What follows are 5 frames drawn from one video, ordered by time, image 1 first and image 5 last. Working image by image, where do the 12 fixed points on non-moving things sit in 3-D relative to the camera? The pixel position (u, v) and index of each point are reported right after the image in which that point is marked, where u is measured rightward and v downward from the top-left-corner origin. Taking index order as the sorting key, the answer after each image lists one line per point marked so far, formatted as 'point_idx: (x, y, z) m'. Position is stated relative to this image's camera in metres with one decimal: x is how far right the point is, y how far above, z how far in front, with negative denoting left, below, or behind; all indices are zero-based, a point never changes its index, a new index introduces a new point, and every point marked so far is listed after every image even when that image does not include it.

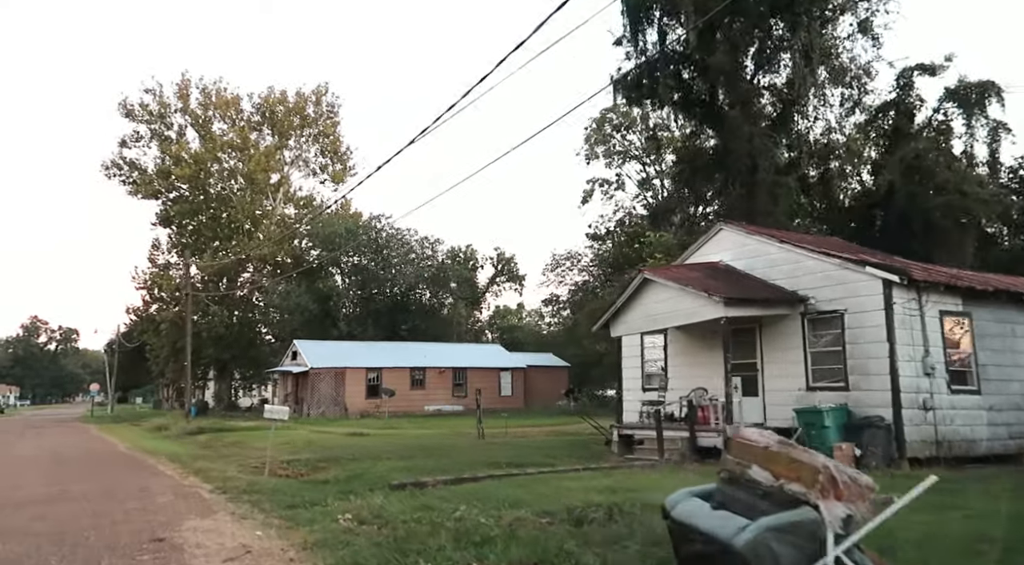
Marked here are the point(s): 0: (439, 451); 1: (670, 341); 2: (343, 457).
0: (-1.5, -3.6, +16.0) m
1: (+3.4, -1.3, +16.6) m
2: (-3.3, -3.5, +15.1) m
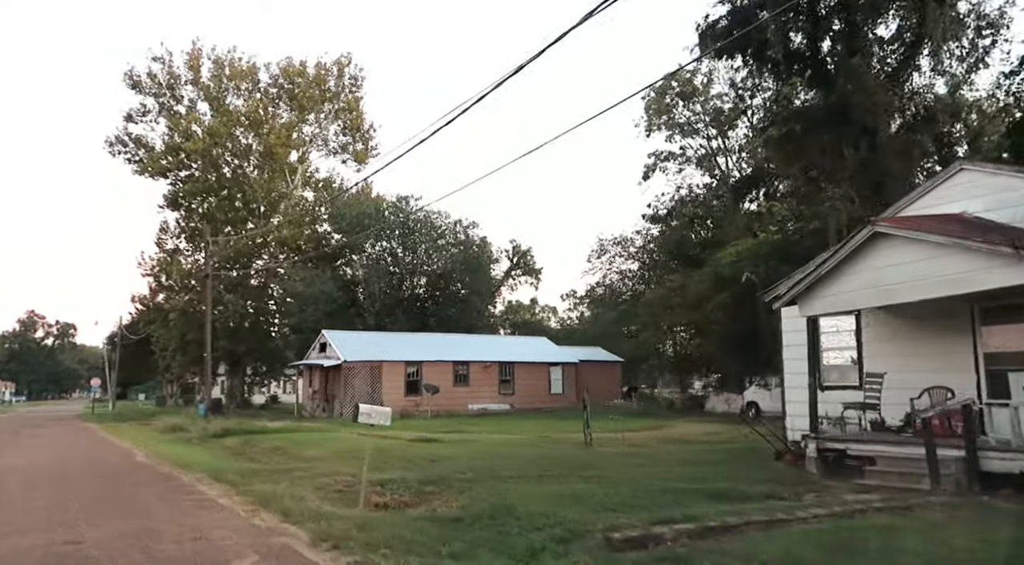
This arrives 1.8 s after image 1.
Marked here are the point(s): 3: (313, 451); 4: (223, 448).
0: (+0.9, -2.9, +12.1) m
1: (+5.9, -0.7, +12.6) m
2: (-0.9, -2.8, +11.1) m
3: (-4.4, -3.7, +16.5) m
4: (-7.5, -4.4, +19.9) m
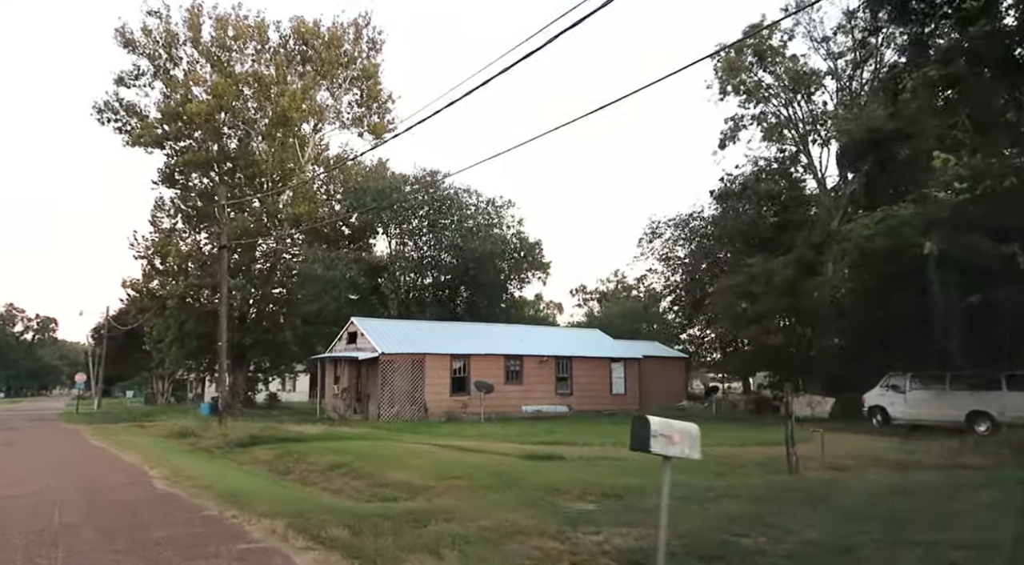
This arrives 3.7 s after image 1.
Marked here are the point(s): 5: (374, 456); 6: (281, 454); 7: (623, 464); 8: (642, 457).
0: (+3.6, -2.3, +7.4) m
1: (+8.6, -0.1, +8.1) m
2: (+1.8, -2.2, +6.4) m
3: (-1.7, -3.0, +11.7) m
4: (-5.0, -3.6, +15.1) m
5: (-2.6, -3.3, +14.3) m
6: (-4.9, -3.6, +15.9) m
7: (+1.9, -3.0, +12.6) m
8: (+2.4, -3.1, +13.6) m
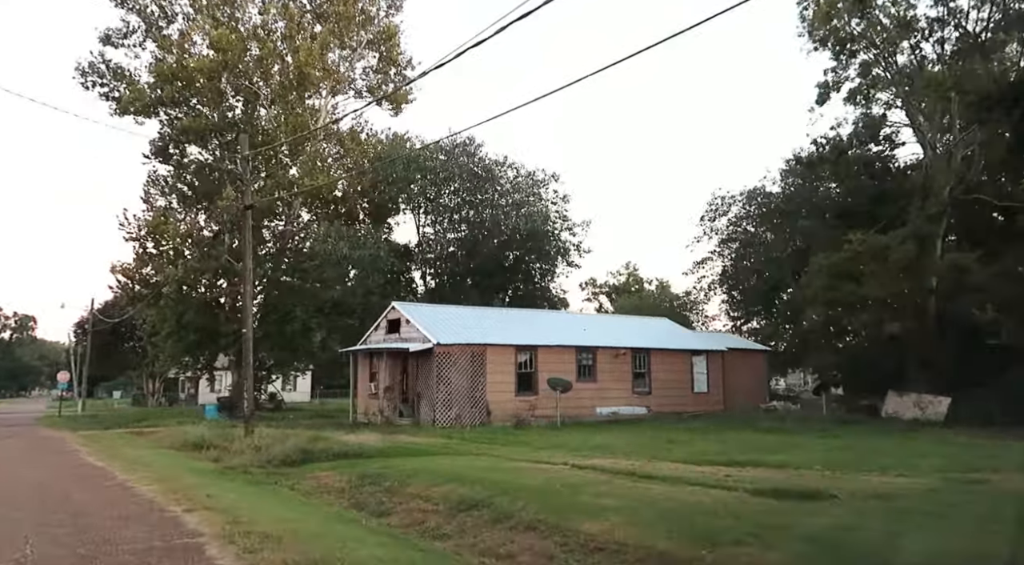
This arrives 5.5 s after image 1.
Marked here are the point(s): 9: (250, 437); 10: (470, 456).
0: (+6.4, -1.6, +2.9) m
1: (+11.4, +0.6, +3.7) m
2: (+4.6, -1.5, +1.9) m
3: (+0.9, -2.3, +7.1) m
4: (-2.4, -3.0, +10.4) m
5: (0.0, -2.6, +9.7) m
6: (-2.3, -3.0, +11.2) m
7: (+4.5, -2.3, +8.1) m
8: (+5.0, -2.4, +9.0) m
9: (-5.9, -3.5, +17.1) m
10: (-0.7, -3.2, +13.9) m
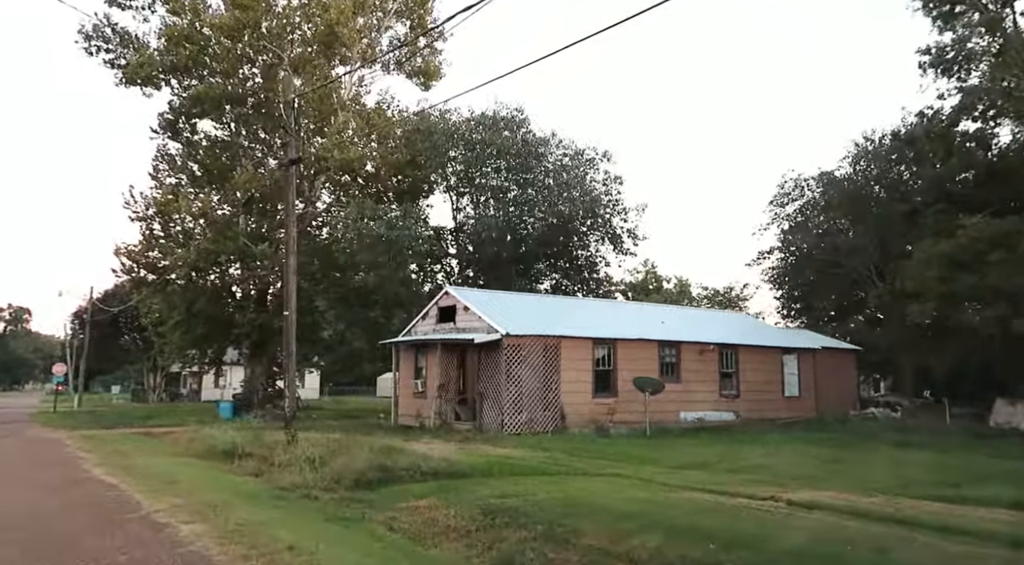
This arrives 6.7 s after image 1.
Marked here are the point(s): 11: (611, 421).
0: (+8.5, -1.3, -0.4) m
1: (+13.5, +0.9, +0.3) m
2: (+6.7, -1.1, -1.5) m
3: (+3.0, -1.9, +3.7) m
4: (-0.3, -2.5, +7.0) m
5: (+2.0, -2.1, +6.3) m
6: (-0.2, -2.5, +7.8) m
7: (+6.6, -2.0, +4.7) m
8: (+7.0, -2.1, +5.7) m
9: (-3.9, -3.0, +13.7) m
10: (+1.3, -2.7, +10.5) m
11: (+2.5, -3.5, +19.3) m
